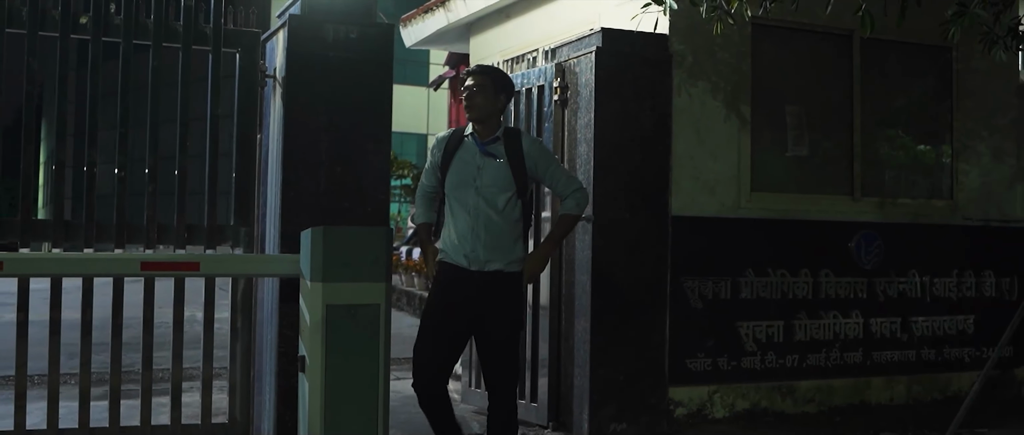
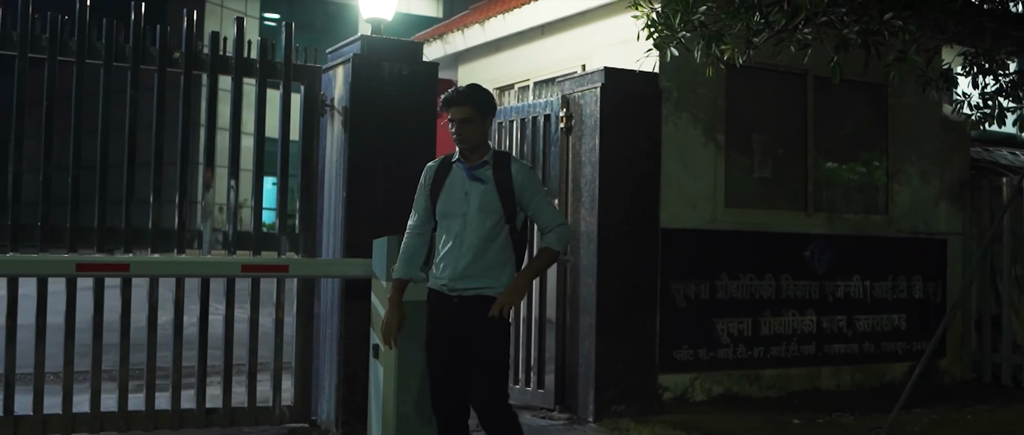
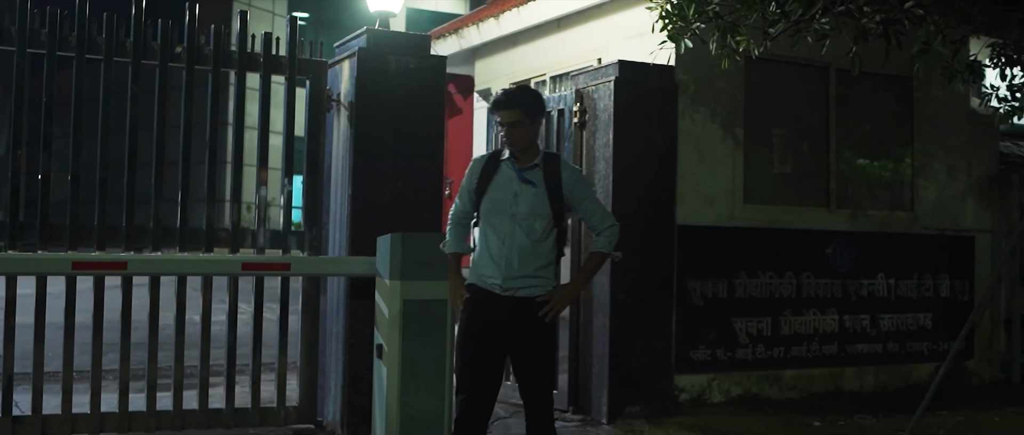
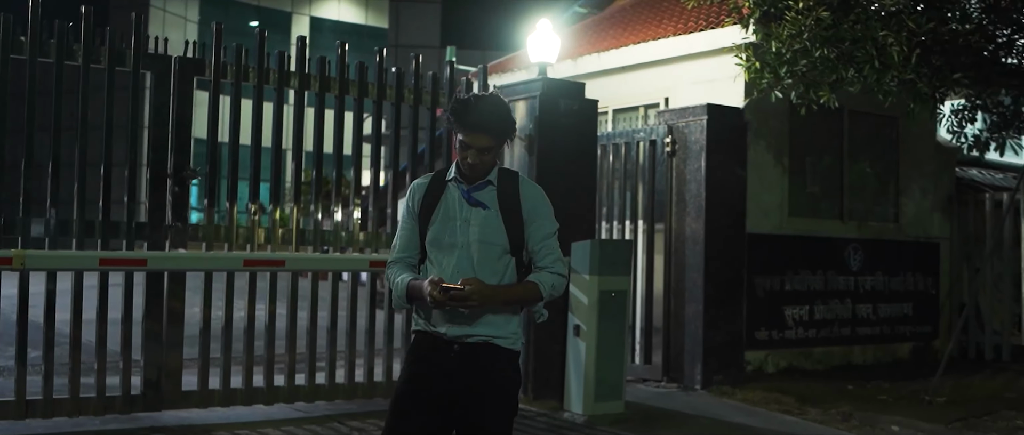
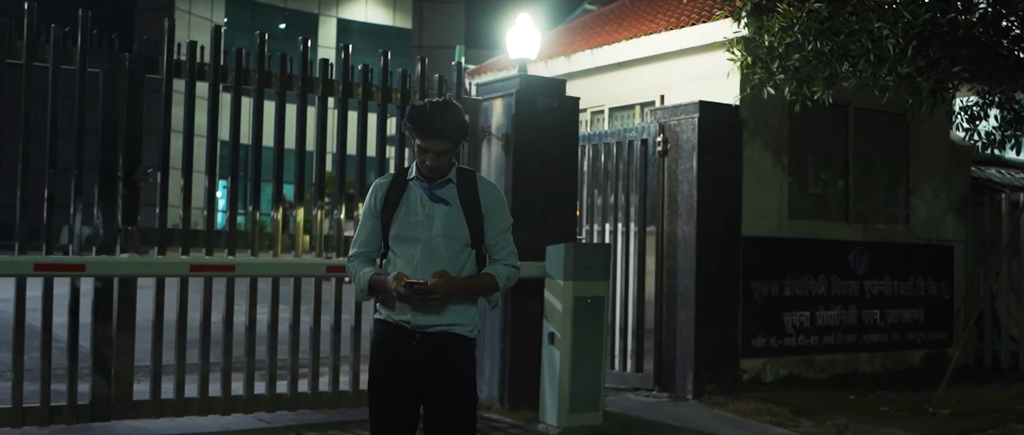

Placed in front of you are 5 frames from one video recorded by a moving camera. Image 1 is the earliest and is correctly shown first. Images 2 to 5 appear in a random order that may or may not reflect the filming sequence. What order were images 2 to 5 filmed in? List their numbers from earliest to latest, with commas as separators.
3, 2, 5, 4
